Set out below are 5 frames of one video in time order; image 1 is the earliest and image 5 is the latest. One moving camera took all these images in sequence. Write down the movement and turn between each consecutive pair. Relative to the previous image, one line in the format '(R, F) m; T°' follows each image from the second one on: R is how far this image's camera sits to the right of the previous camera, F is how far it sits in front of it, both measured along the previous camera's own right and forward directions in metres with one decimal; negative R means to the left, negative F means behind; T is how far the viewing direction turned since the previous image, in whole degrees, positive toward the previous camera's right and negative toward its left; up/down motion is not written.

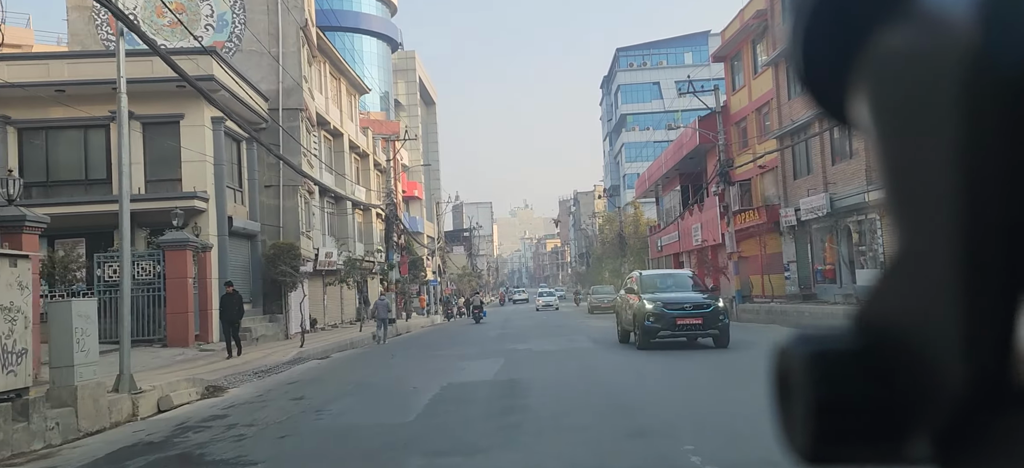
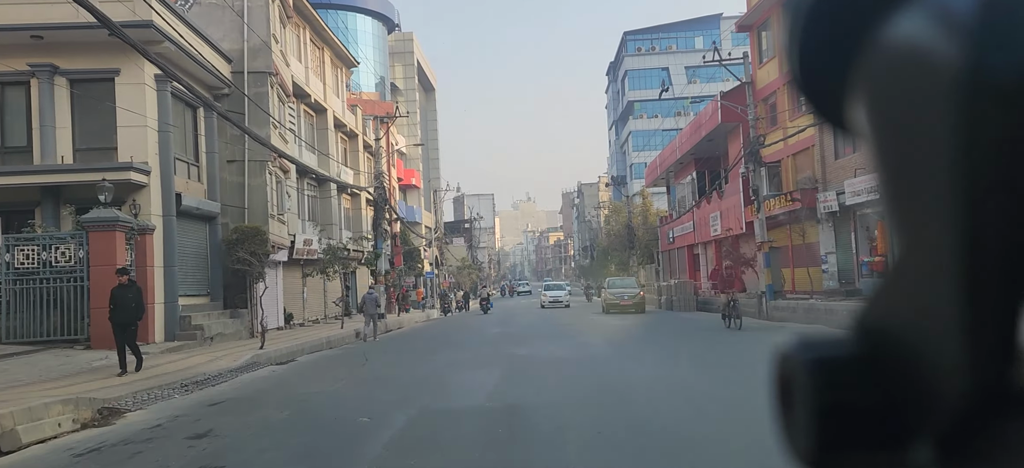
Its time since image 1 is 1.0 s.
(0.0, +3.0) m; 0°
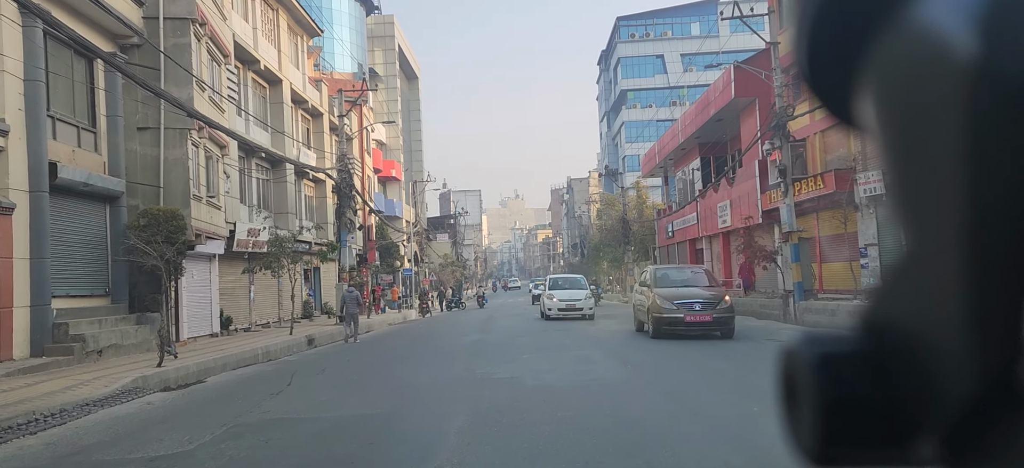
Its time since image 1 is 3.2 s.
(+0.1, +3.6) m; +1°
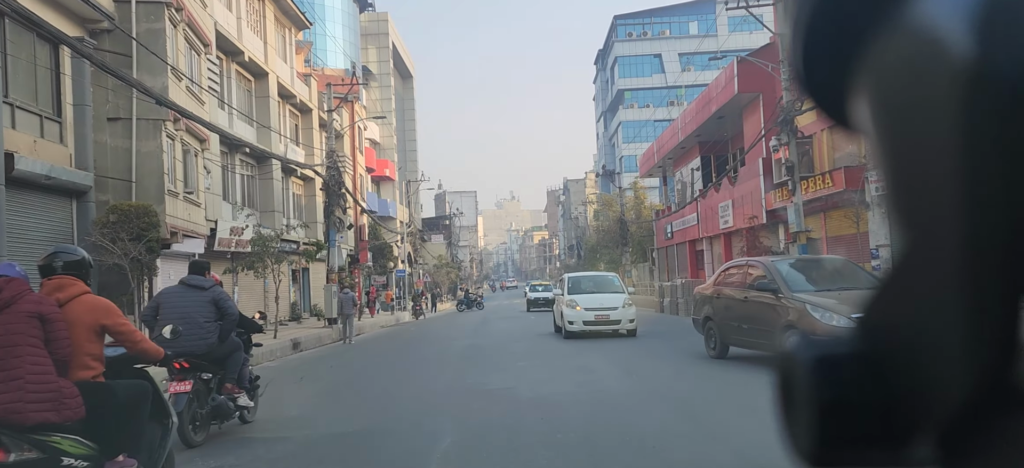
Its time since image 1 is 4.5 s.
(0.0, +0.9) m; 0°
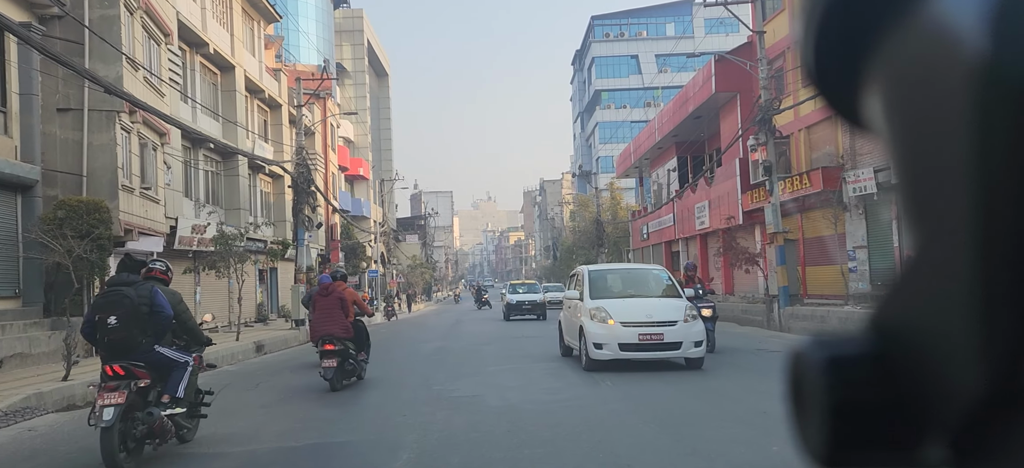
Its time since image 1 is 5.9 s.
(+0.1, +0.5) m; +2°
